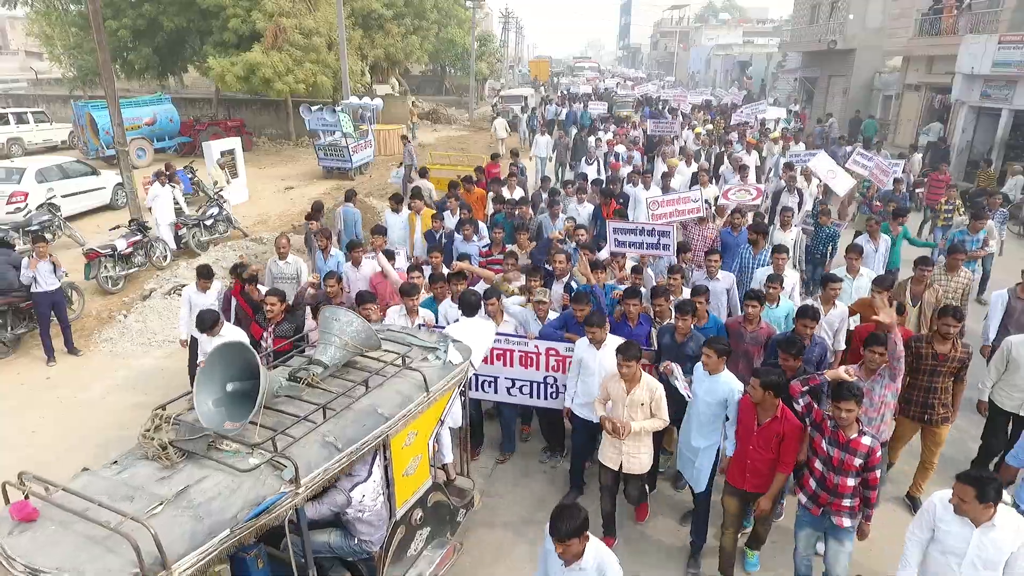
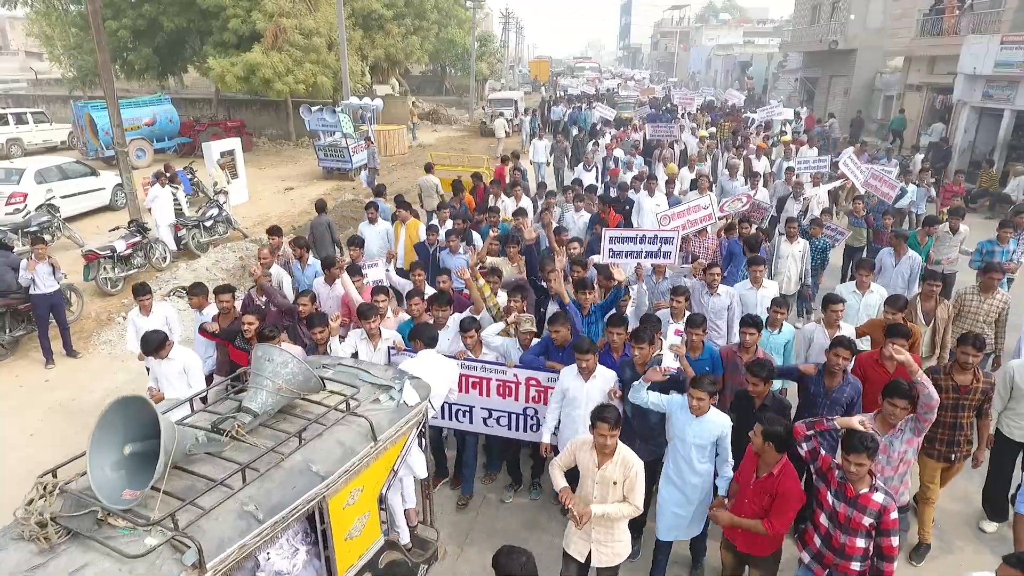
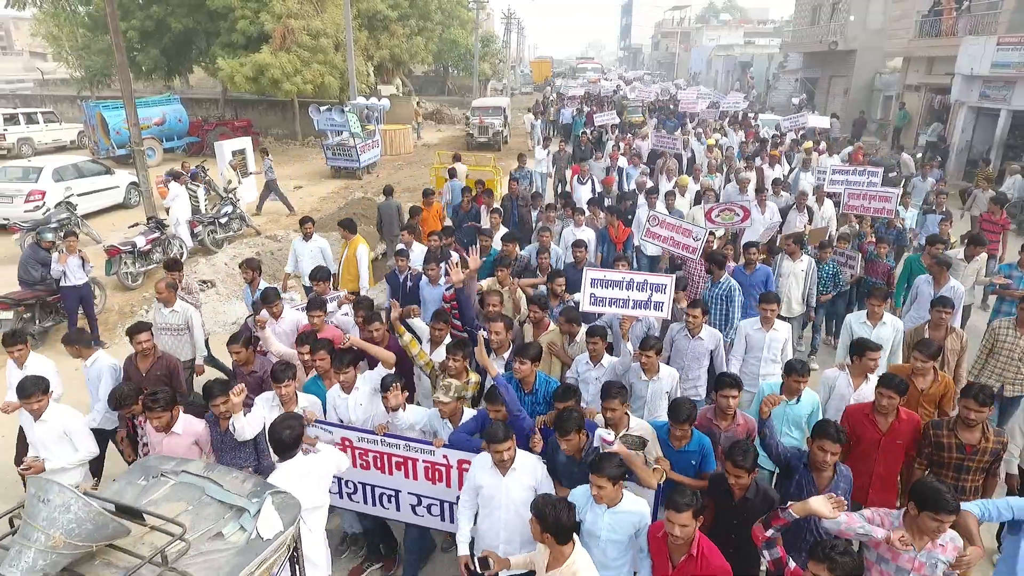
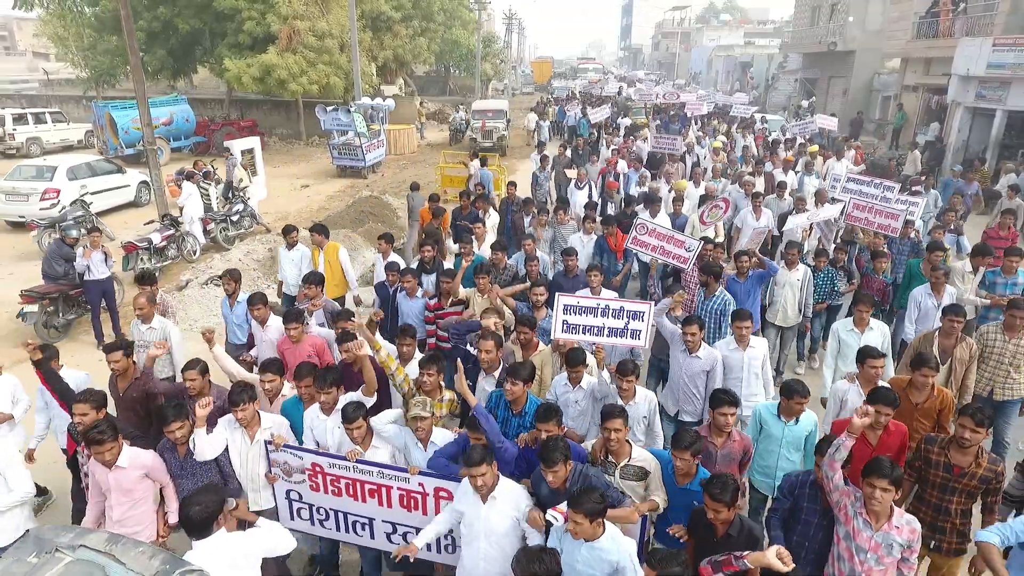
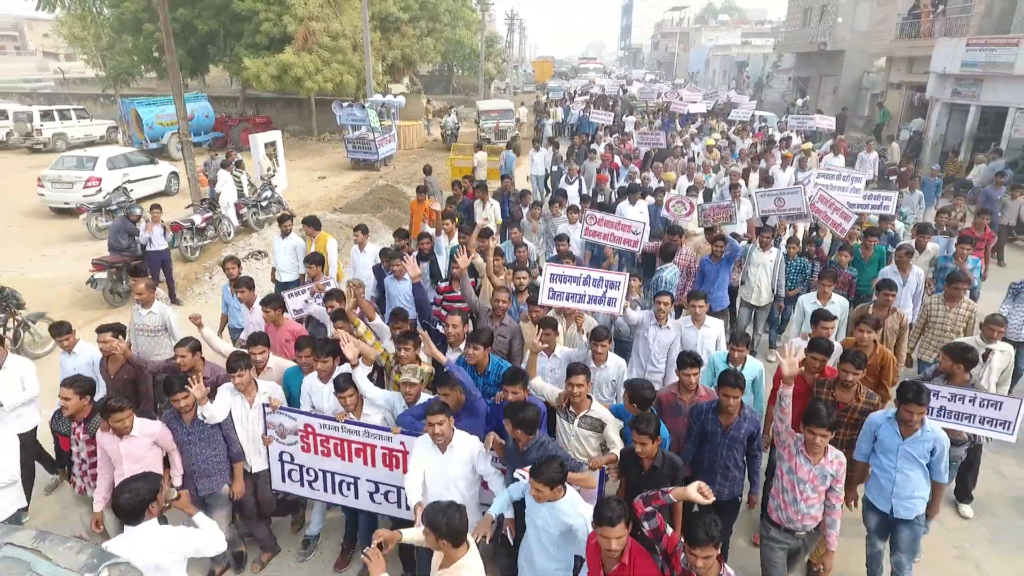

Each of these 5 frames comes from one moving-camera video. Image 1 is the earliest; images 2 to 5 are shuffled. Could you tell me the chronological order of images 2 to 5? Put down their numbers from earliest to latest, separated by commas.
2, 3, 4, 5
